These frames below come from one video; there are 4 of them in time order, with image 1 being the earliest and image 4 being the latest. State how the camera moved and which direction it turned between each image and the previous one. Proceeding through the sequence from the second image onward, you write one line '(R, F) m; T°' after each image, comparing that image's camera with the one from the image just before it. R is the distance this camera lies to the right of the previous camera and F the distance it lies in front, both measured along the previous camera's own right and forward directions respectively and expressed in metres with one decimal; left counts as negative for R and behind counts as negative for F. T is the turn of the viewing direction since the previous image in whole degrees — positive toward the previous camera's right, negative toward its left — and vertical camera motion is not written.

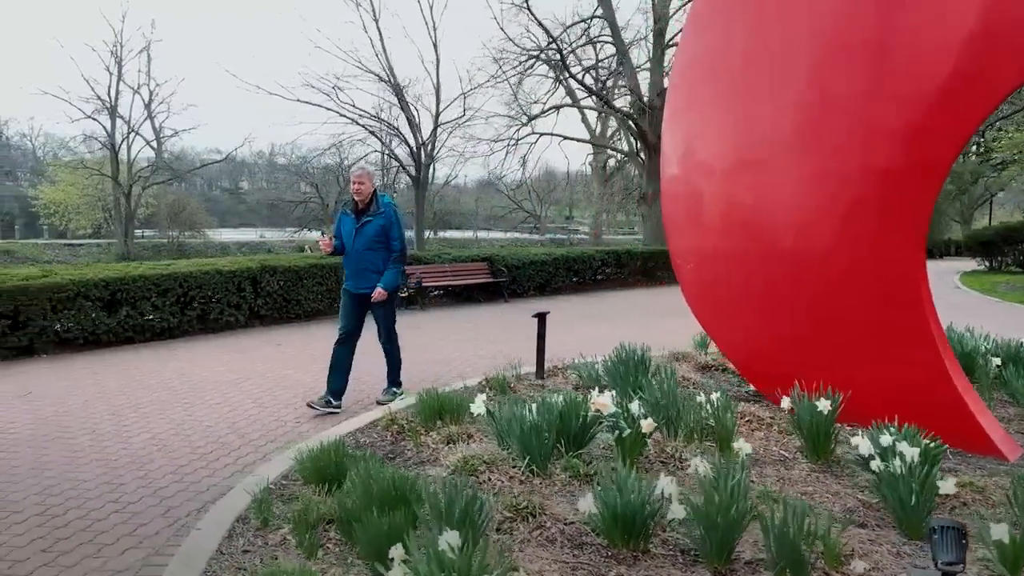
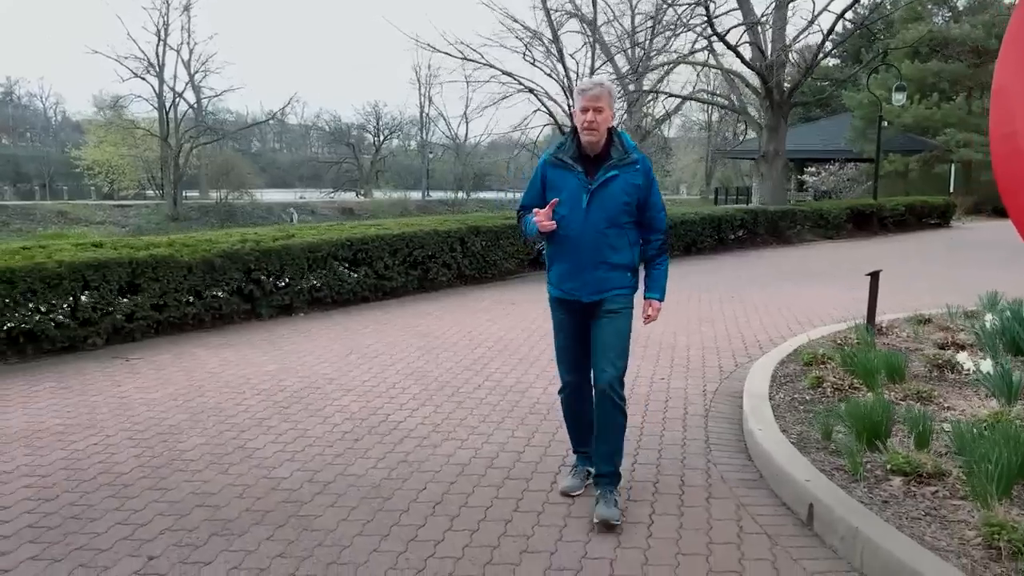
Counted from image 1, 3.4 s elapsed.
(-2.5, -0.1) m; -1°
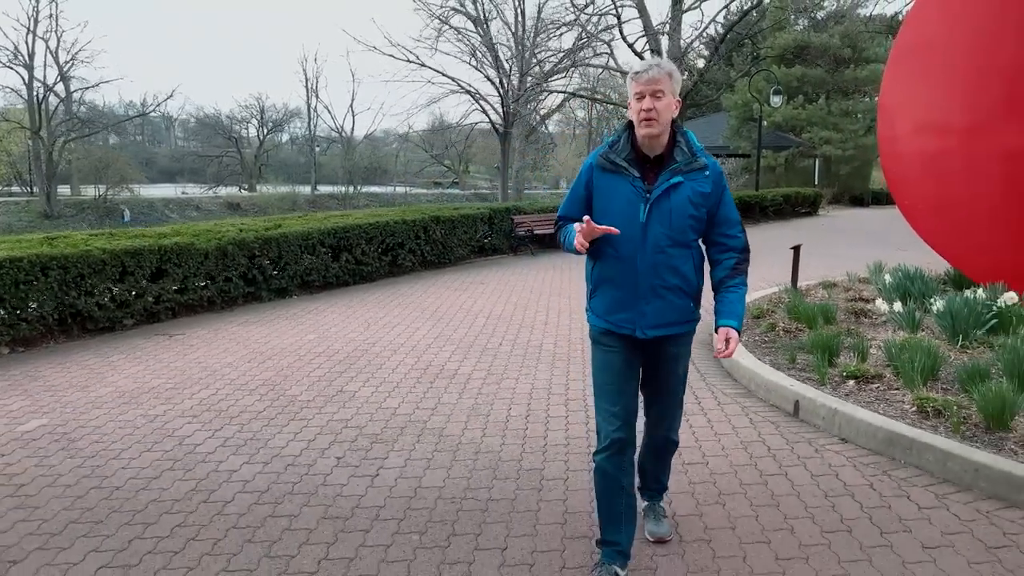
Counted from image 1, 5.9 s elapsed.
(-1.1, -1.1) m; +9°
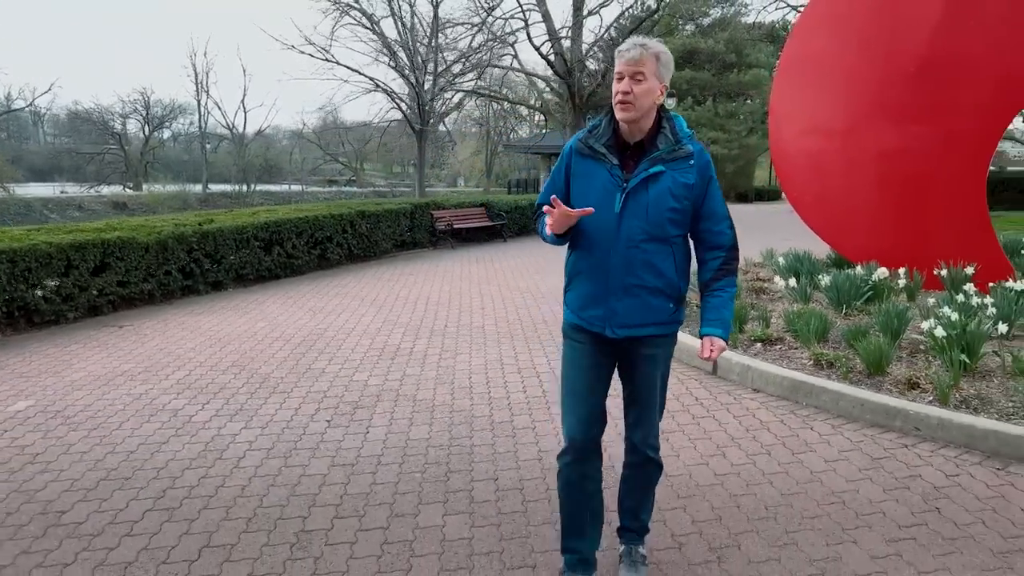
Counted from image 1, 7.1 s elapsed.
(-0.4, -0.6) m; +7°
